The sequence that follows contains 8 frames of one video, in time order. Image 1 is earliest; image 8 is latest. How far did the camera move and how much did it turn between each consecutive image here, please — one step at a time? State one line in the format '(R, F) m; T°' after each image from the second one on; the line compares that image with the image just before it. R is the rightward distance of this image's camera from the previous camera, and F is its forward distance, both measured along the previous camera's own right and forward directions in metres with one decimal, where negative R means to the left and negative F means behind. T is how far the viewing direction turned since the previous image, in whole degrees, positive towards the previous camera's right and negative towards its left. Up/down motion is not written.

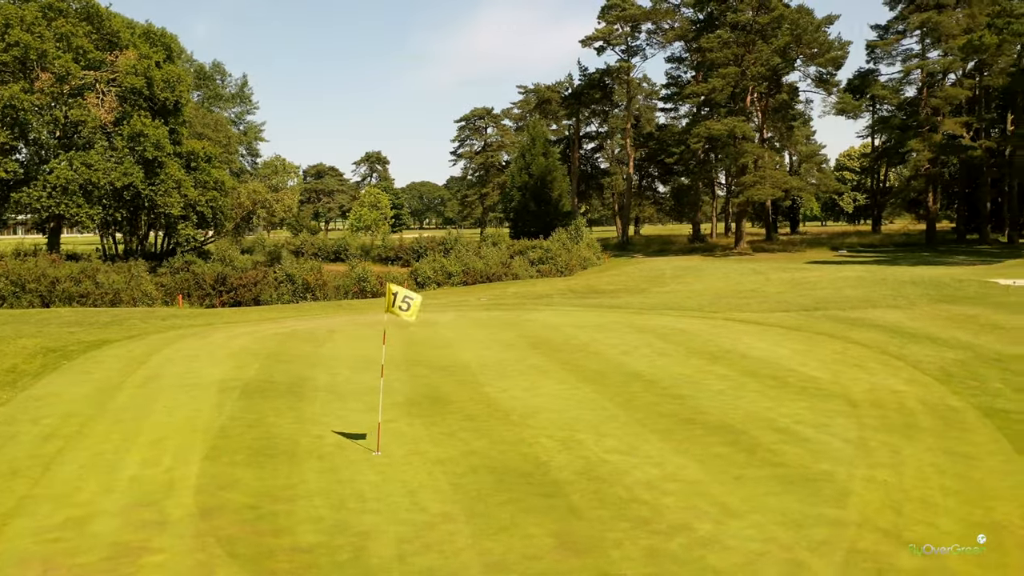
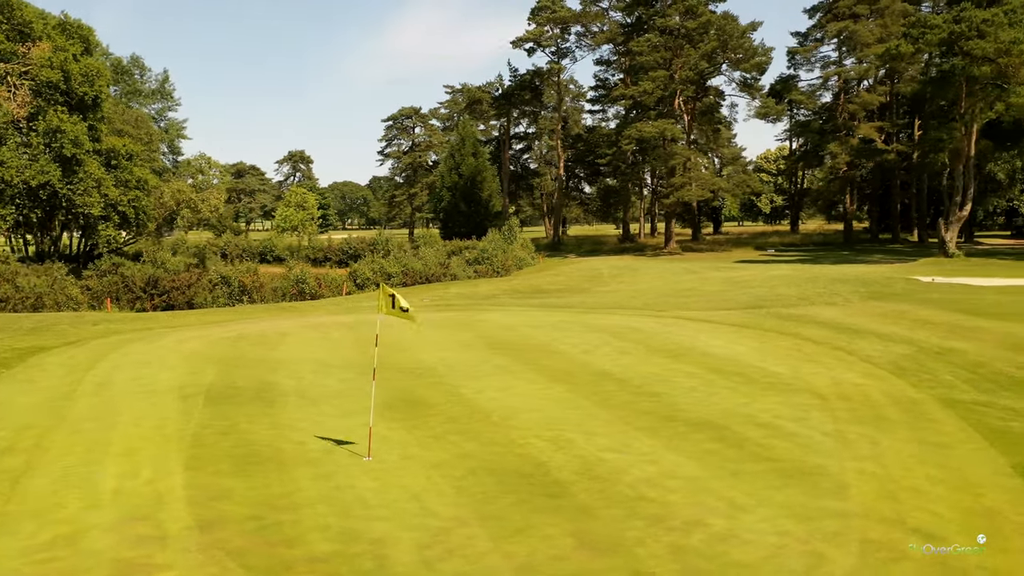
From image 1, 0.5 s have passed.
(-0.7, +0.1) m; +5°
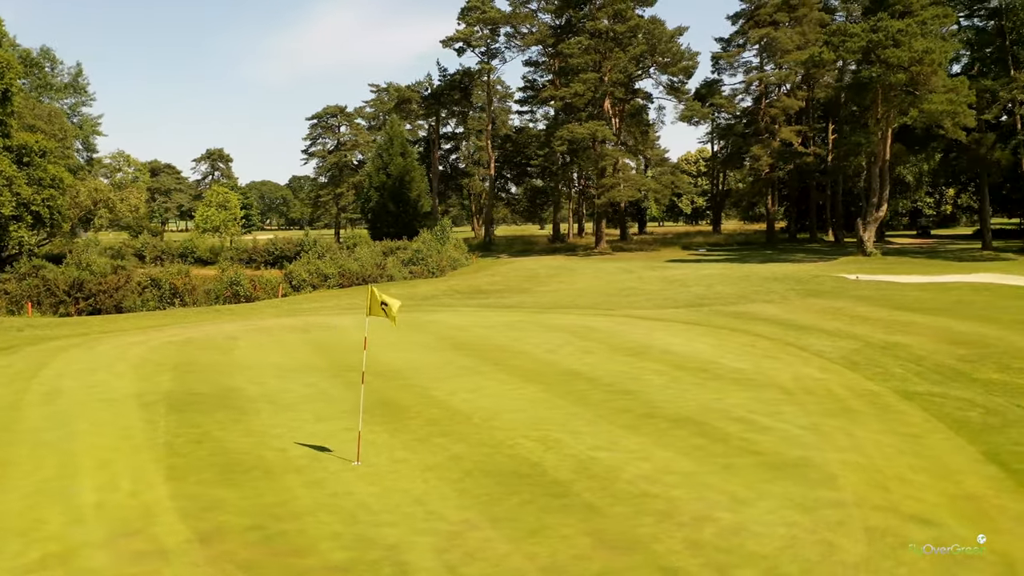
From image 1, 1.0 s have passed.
(-0.7, +0.1) m; +5°
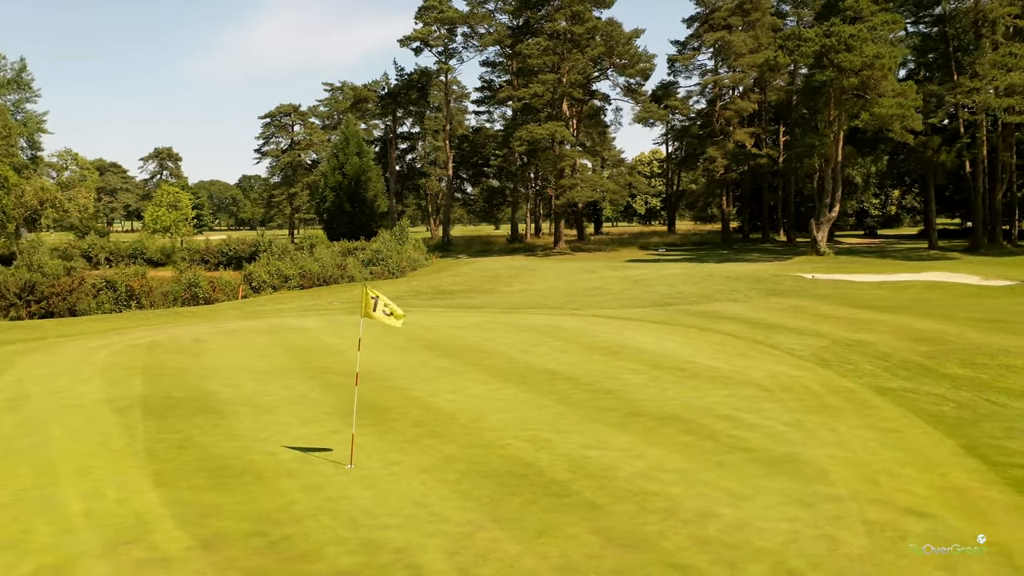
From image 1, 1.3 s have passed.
(-0.4, 0.0) m; +3°
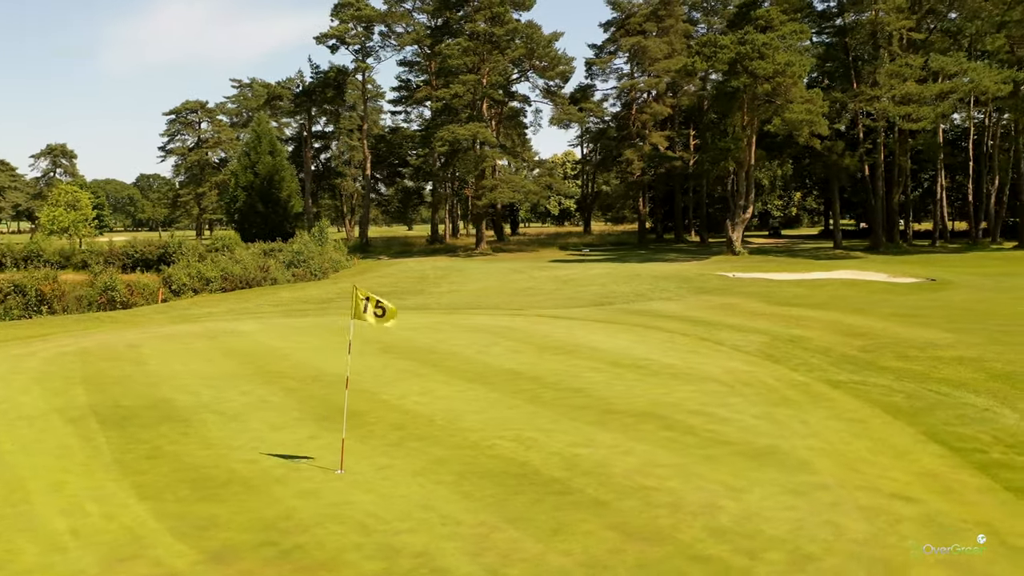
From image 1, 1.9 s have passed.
(-0.8, 0.0) m; +6°
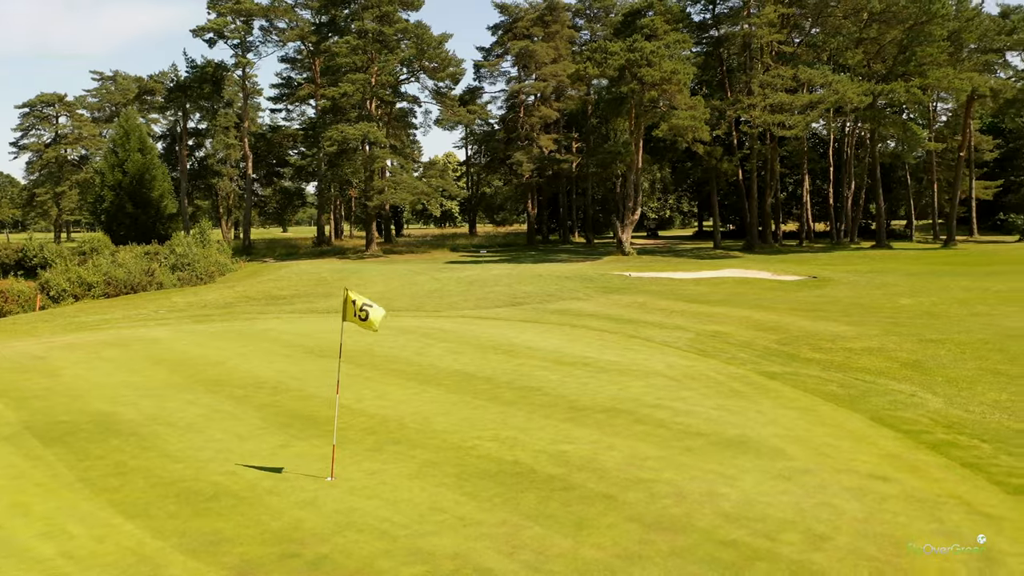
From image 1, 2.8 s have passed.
(-1.1, 0.0) m; +9°
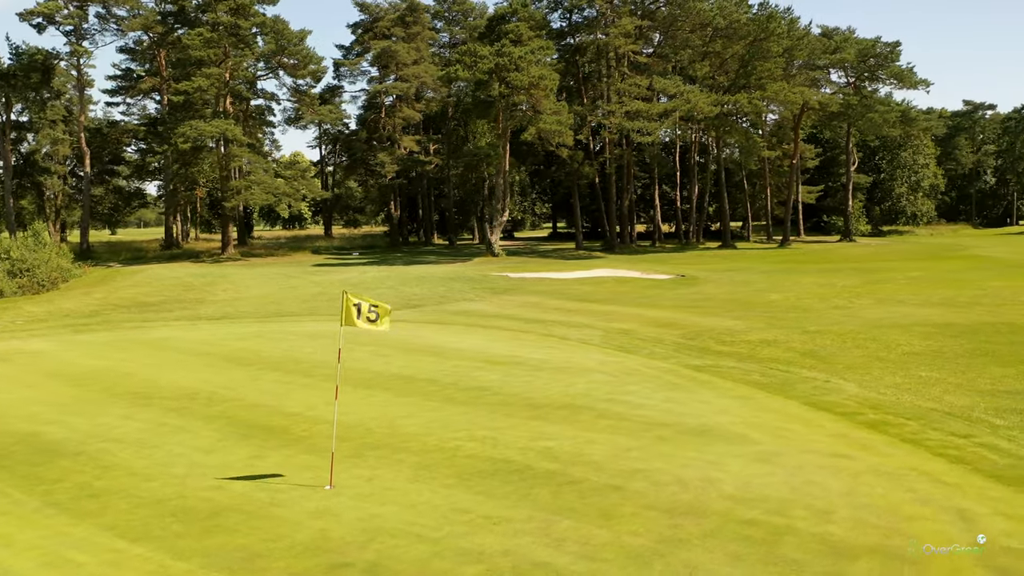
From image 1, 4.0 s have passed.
(-1.4, 0.0) m; +11°
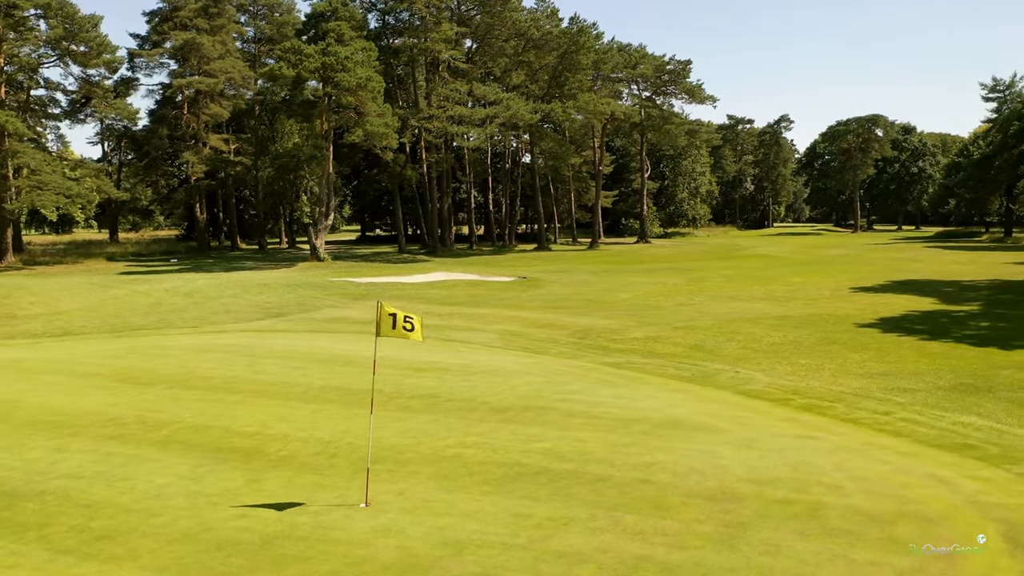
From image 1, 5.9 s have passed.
(-2.2, +0.1) m; +15°
